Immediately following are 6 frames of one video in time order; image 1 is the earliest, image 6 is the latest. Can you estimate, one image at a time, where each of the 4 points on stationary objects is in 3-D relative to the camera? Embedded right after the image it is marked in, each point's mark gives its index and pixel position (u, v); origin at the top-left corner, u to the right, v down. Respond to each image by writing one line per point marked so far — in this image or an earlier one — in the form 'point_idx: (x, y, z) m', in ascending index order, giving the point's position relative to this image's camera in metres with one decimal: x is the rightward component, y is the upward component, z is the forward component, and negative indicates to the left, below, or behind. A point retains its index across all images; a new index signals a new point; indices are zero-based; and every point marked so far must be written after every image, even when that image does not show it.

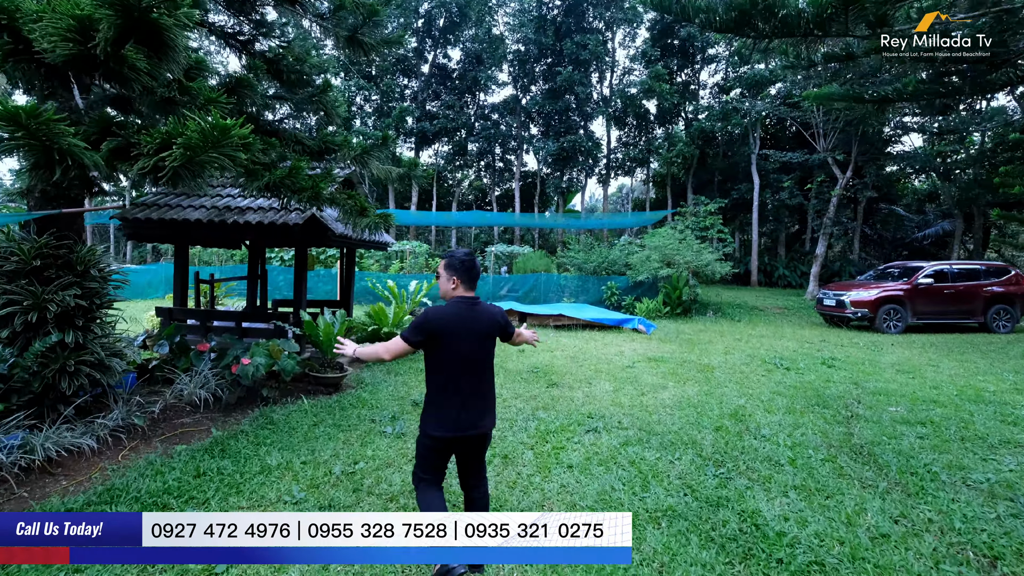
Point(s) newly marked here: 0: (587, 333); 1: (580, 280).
0: (+1.5, -0.9, +8.8) m
1: (+1.8, +0.2, +12.3) m
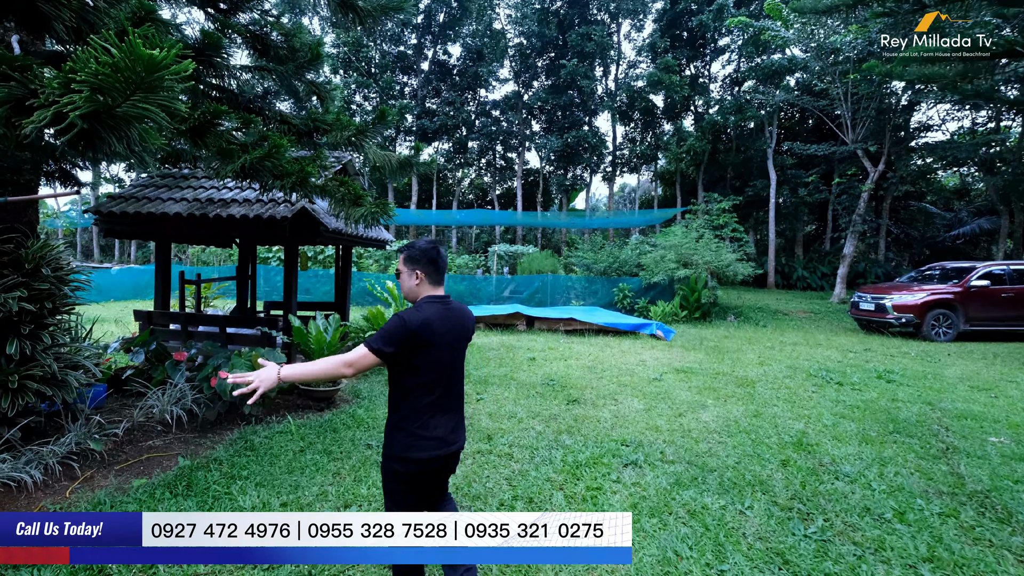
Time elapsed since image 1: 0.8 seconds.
0: (+1.6, -0.9, +8.2) m
1: (+1.9, +0.2, +11.8) m
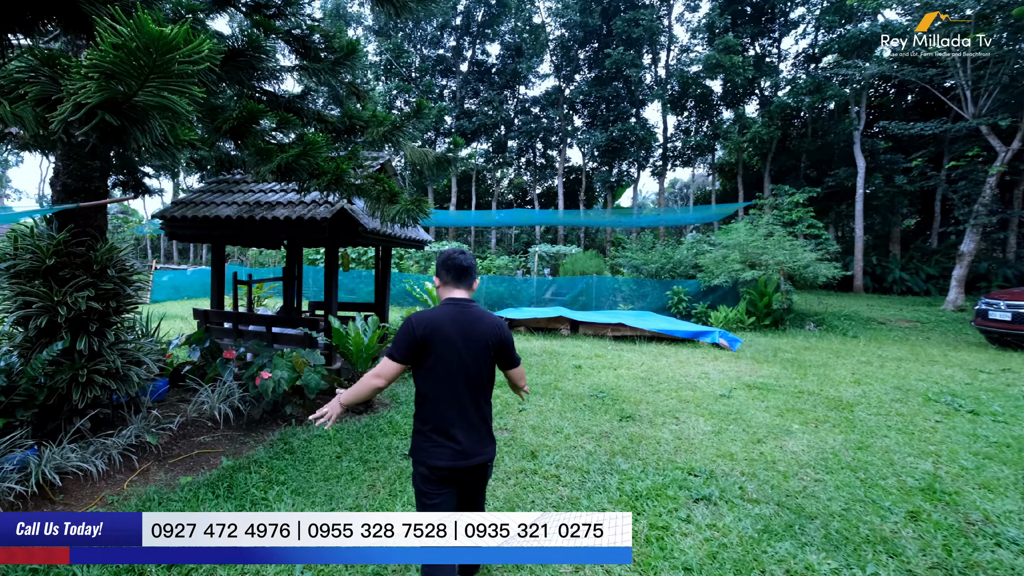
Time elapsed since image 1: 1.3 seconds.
0: (+2.3, -1.0, +7.7) m
1: (+2.9, +0.1, +11.2) m
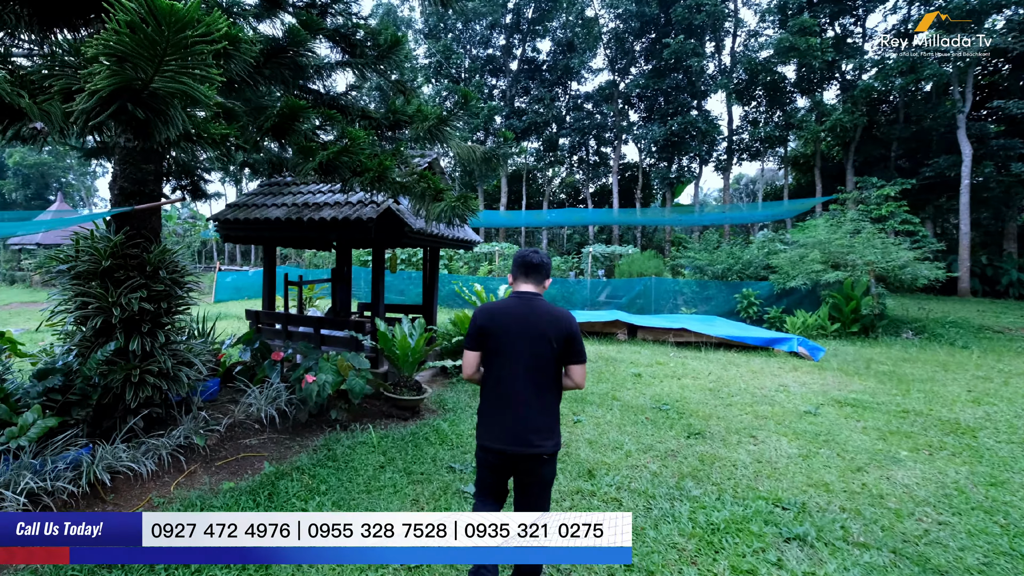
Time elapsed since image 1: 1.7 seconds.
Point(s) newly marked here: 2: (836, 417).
0: (+3.1, -1.0, +7.1) m
1: (+4.1, +0.1, +10.5) m
2: (+3.1, -1.2, +4.5) m
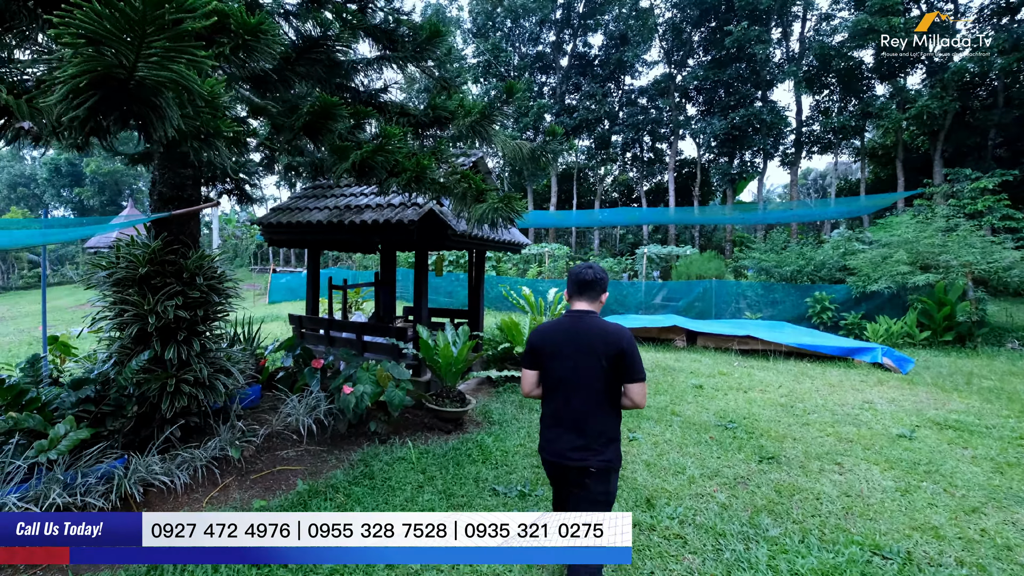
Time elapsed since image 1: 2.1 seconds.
0: (+3.8, -1.1, +6.5) m
1: (+5.2, 0.0, +9.8) m
2: (+3.5, -1.3, +3.9) m
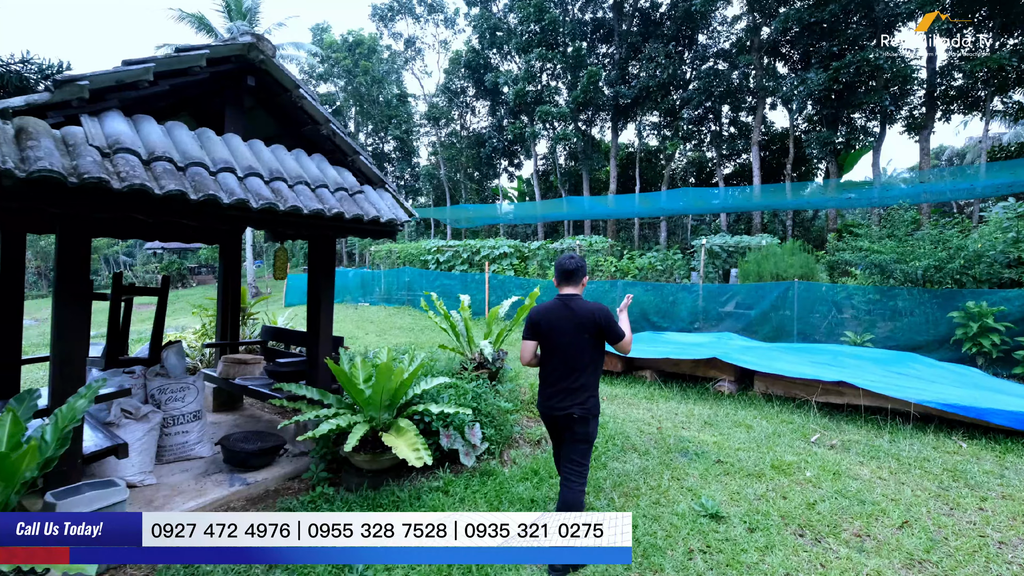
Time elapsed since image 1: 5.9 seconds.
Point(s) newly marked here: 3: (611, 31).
0: (+2.8, -1.2, +3.3) m
1: (+4.8, -0.1, +6.4) m
2: (+2.1, -1.4, +0.8) m
3: (+3.2, +9.4, +17.1) m
